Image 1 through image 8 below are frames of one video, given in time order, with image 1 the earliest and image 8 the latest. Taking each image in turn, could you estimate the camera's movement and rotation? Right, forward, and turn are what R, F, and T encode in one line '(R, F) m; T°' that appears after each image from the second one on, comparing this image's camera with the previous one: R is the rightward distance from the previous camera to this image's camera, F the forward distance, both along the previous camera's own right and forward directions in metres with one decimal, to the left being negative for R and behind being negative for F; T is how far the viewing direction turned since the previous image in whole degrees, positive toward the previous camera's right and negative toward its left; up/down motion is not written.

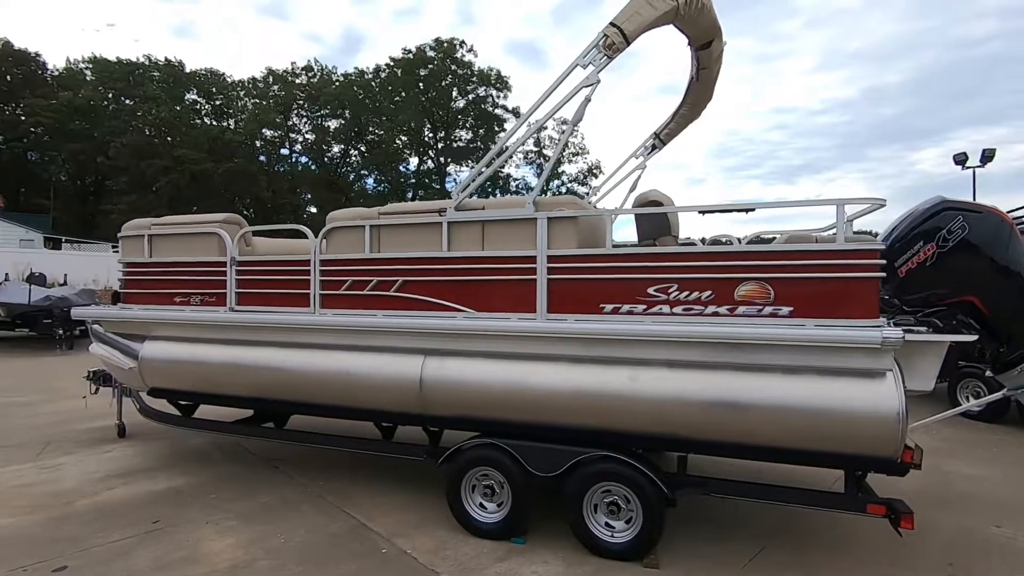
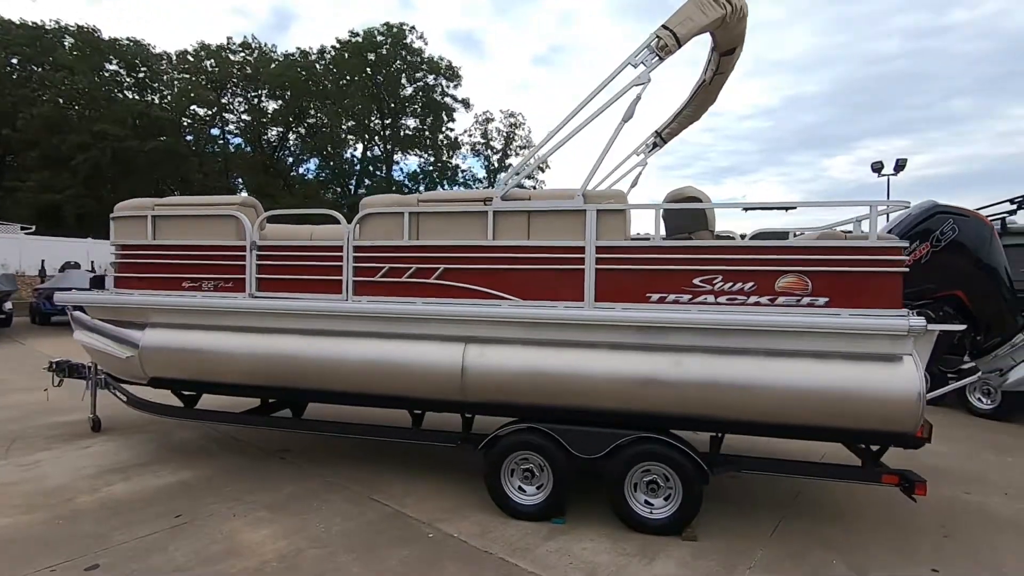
(-0.8, -0.1) m; +7°
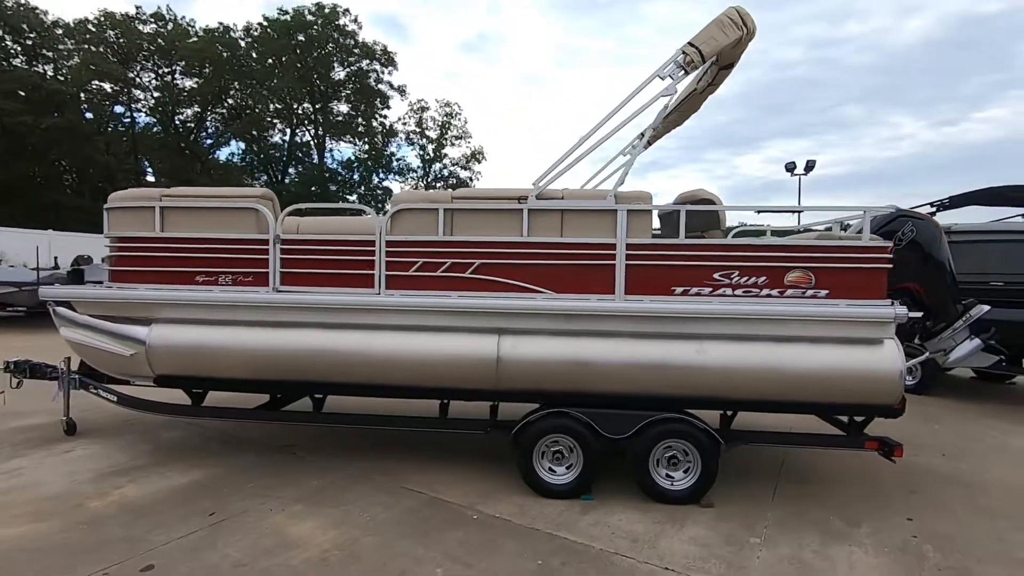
(-0.8, -0.2) m; +8°
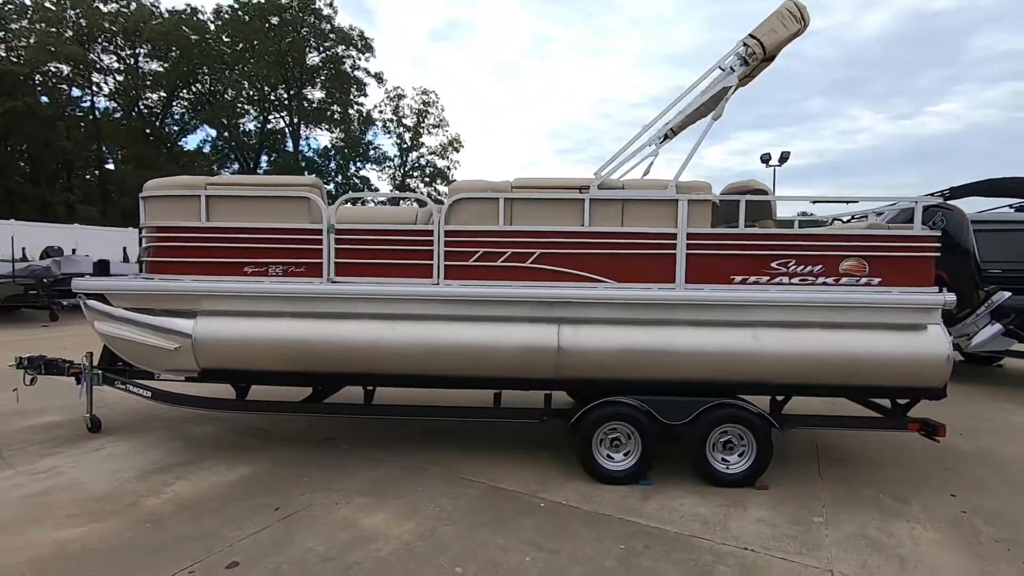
(-0.7, 0.0) m; +3°
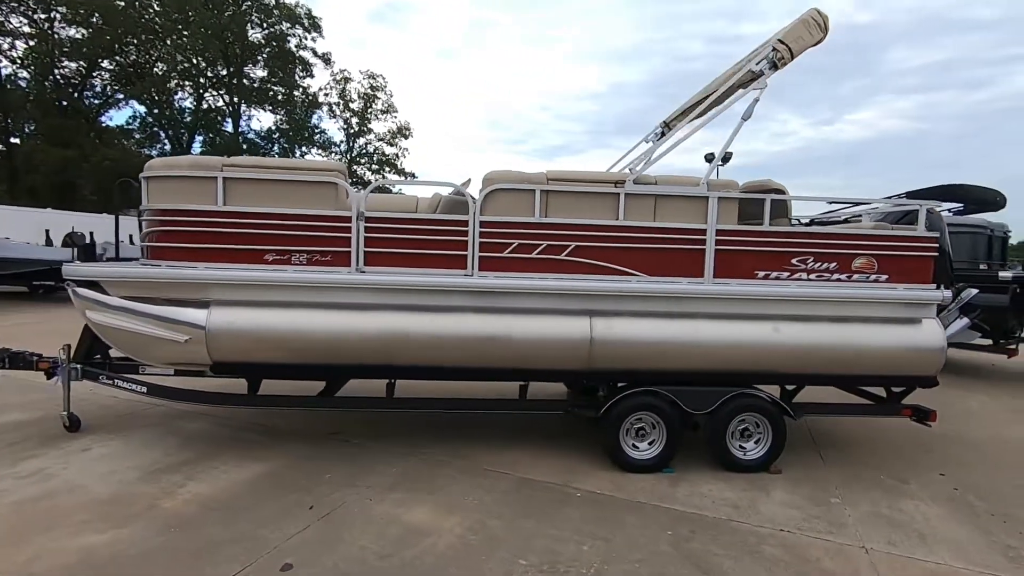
(-0.7, +0.1) m; +6°
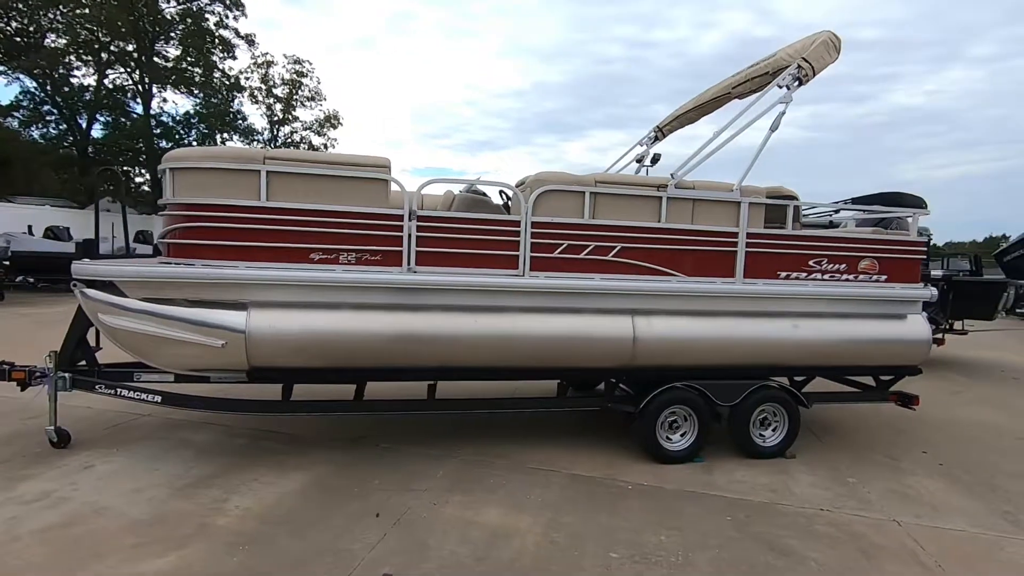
(-1.0, 0.0) m; +8°
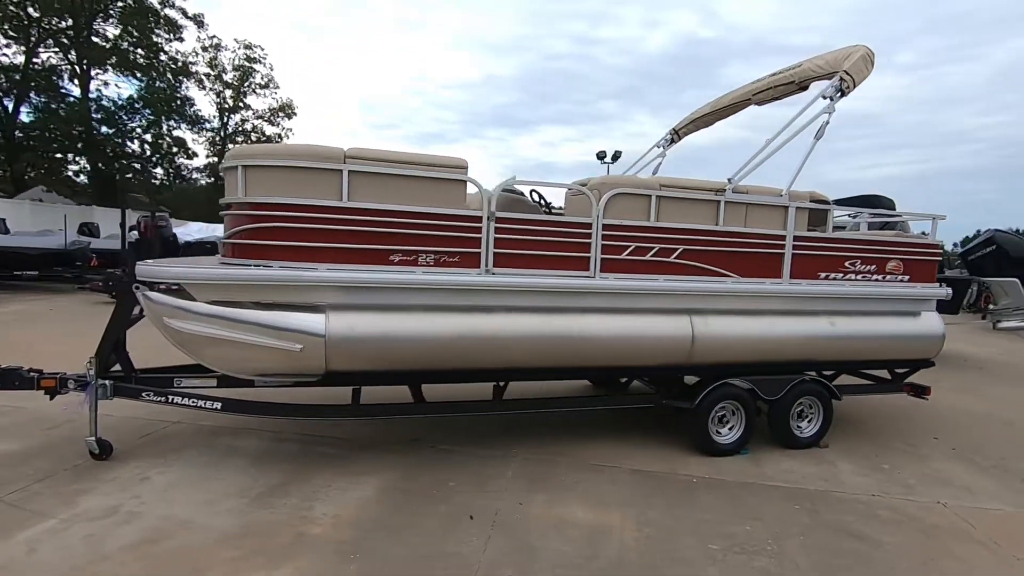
(-1.0, 0.0) m; +5°
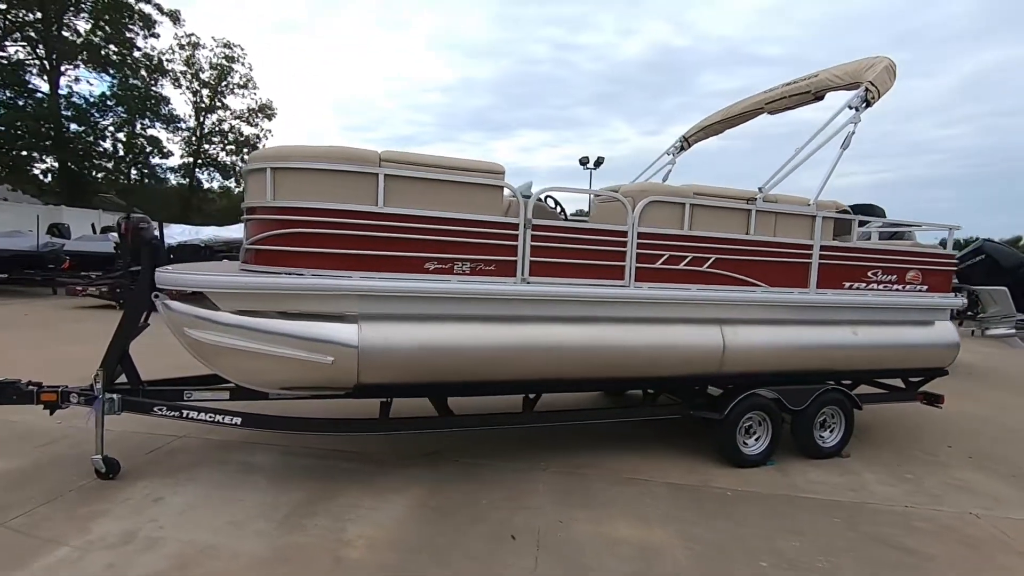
(-0.4, +0.1) m; +2°
